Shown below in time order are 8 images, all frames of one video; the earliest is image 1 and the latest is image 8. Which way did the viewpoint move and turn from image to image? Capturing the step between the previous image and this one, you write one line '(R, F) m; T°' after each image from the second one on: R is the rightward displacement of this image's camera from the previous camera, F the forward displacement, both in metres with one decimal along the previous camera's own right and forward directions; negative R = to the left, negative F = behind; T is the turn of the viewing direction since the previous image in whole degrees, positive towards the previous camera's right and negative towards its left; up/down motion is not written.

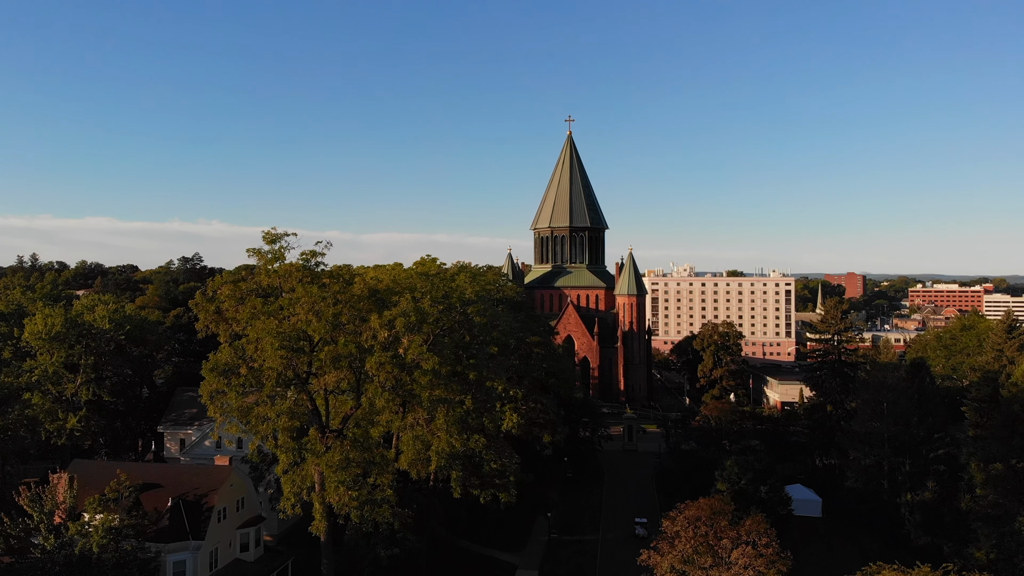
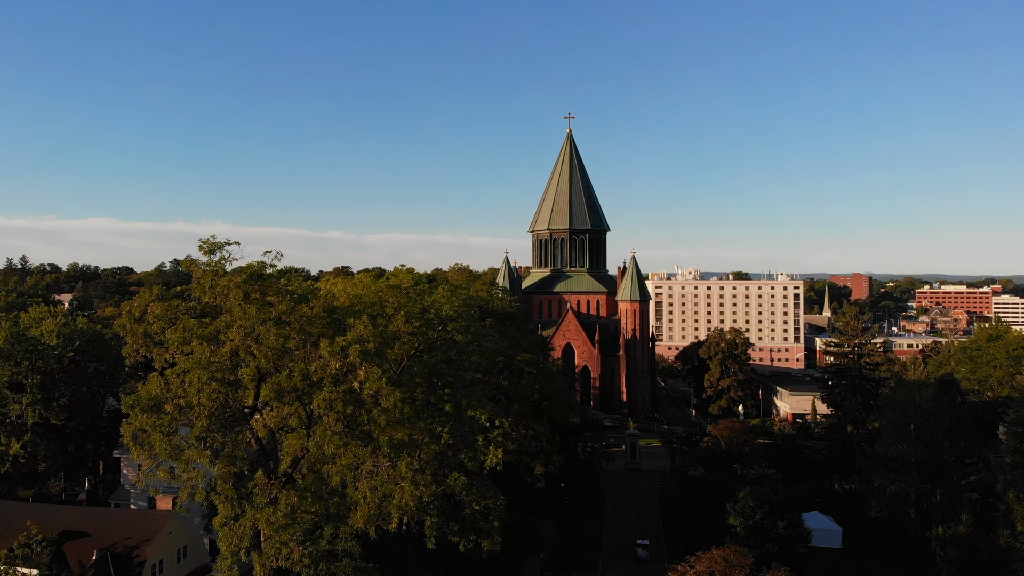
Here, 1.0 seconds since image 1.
(+0.5, +2.8) m; 0°
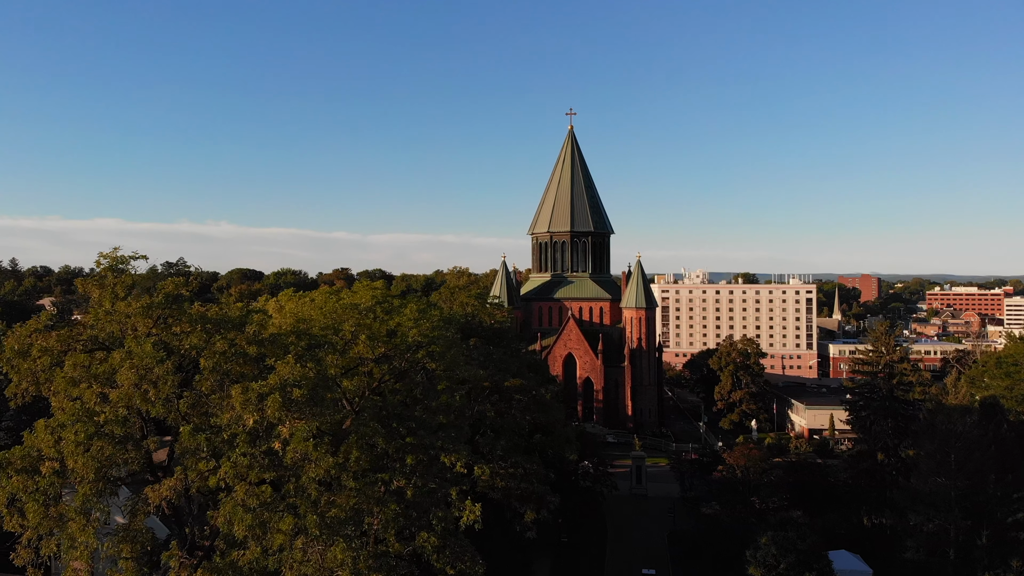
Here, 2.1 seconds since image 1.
(+0.6, +3.2) m; 0°
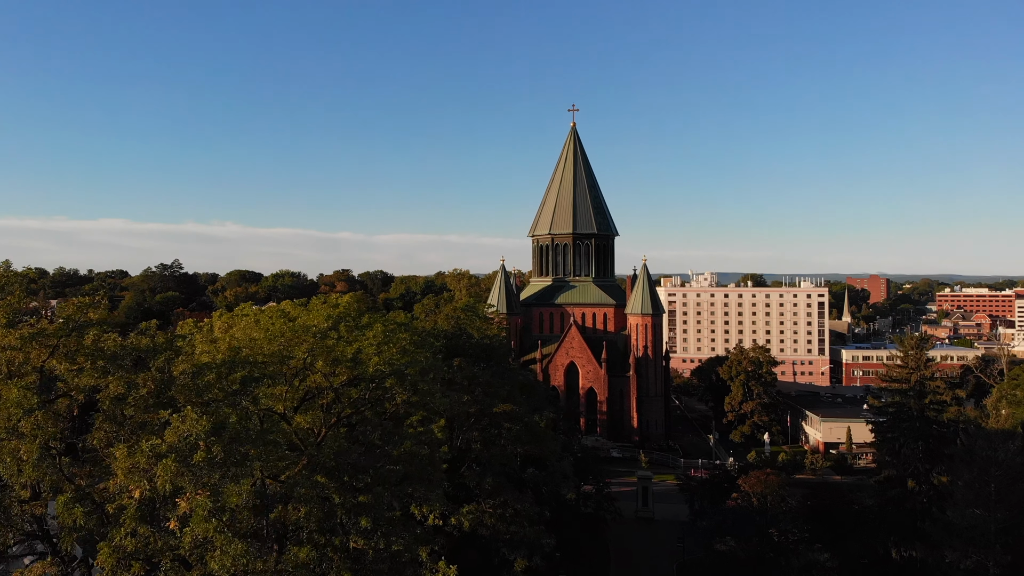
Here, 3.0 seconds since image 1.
(+0.4, +2.5) m; 0°
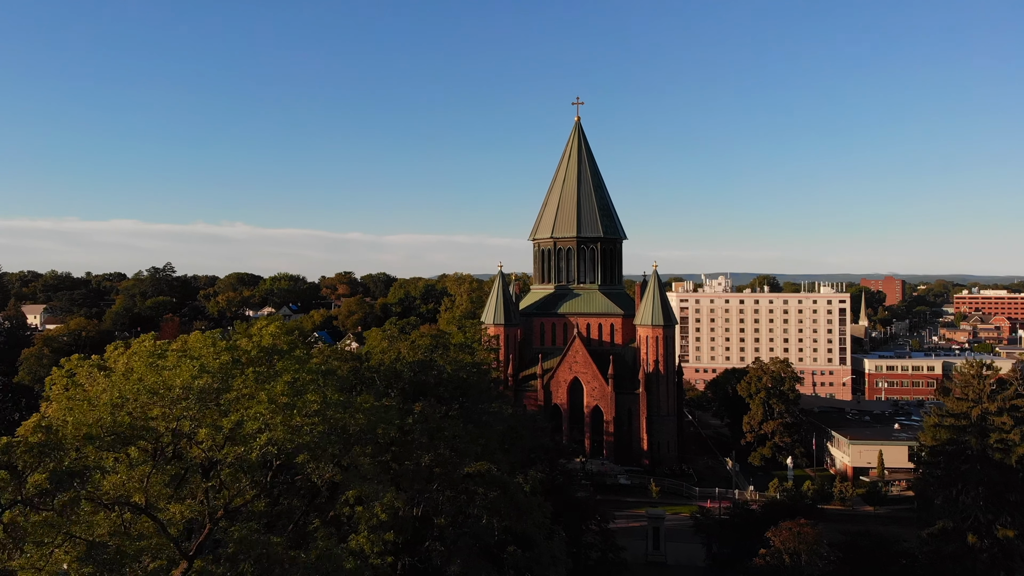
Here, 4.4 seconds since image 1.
(+0.7, +4.0) m; -1°
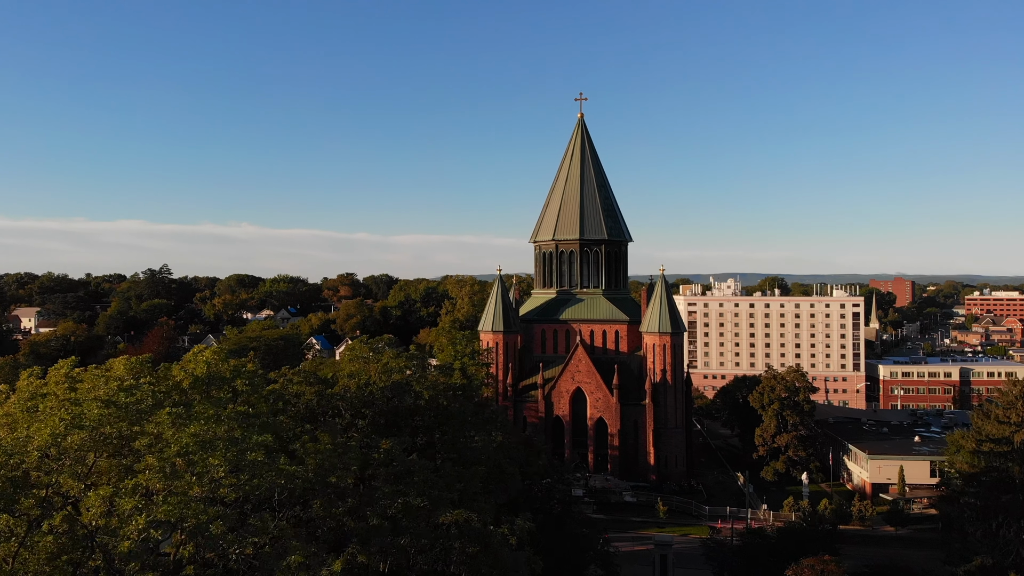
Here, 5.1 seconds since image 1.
(+0.4, +2.2) m; -1°
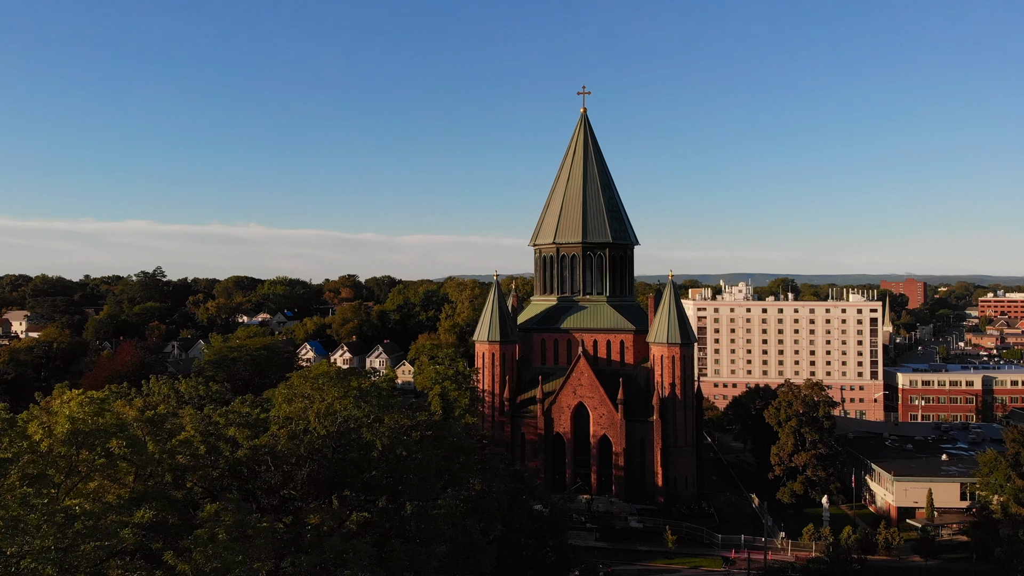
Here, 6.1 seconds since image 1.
(+0.6, +2.9) m; -1°
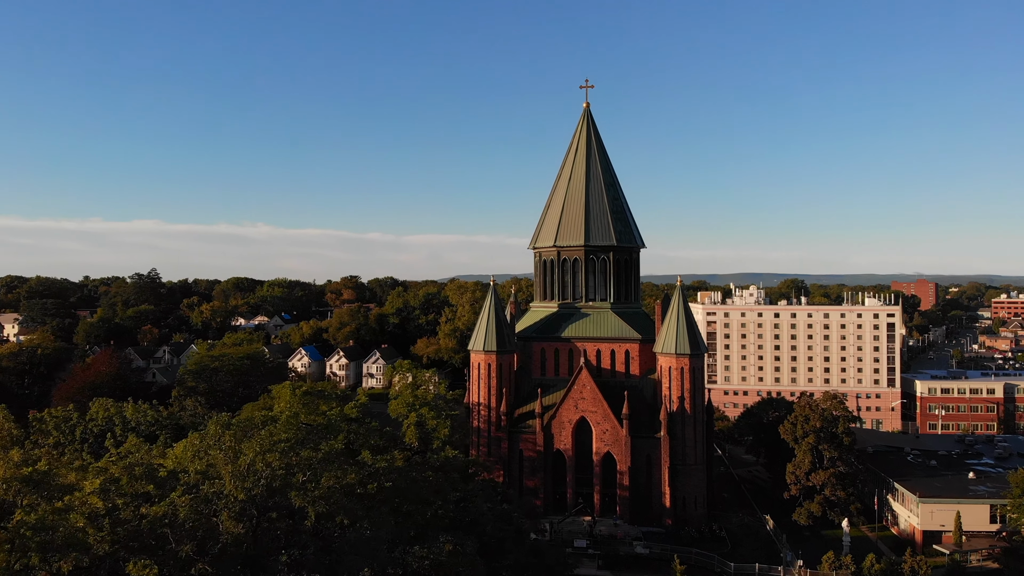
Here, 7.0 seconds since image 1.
(+0.5, +2.4) m; -1°
